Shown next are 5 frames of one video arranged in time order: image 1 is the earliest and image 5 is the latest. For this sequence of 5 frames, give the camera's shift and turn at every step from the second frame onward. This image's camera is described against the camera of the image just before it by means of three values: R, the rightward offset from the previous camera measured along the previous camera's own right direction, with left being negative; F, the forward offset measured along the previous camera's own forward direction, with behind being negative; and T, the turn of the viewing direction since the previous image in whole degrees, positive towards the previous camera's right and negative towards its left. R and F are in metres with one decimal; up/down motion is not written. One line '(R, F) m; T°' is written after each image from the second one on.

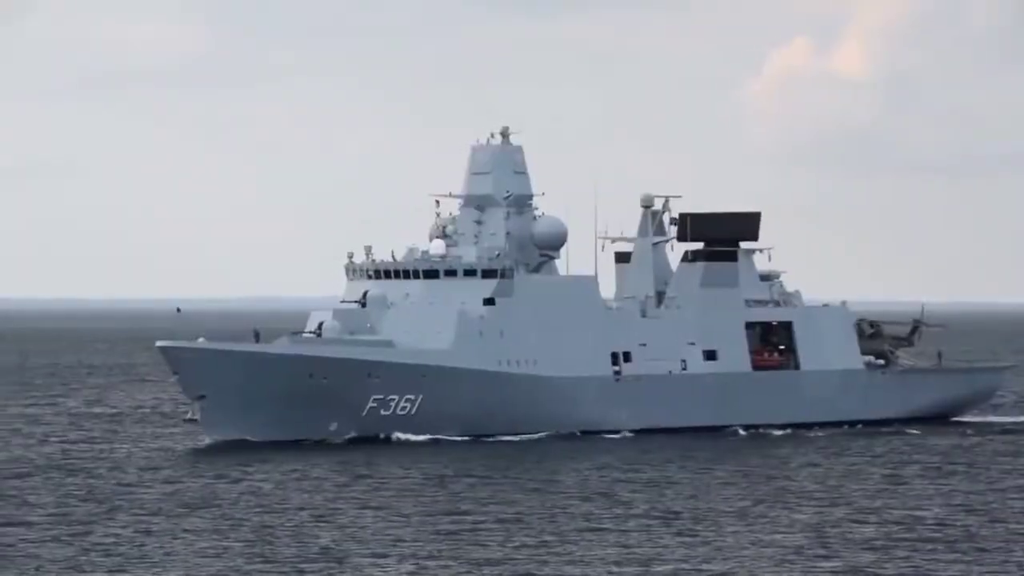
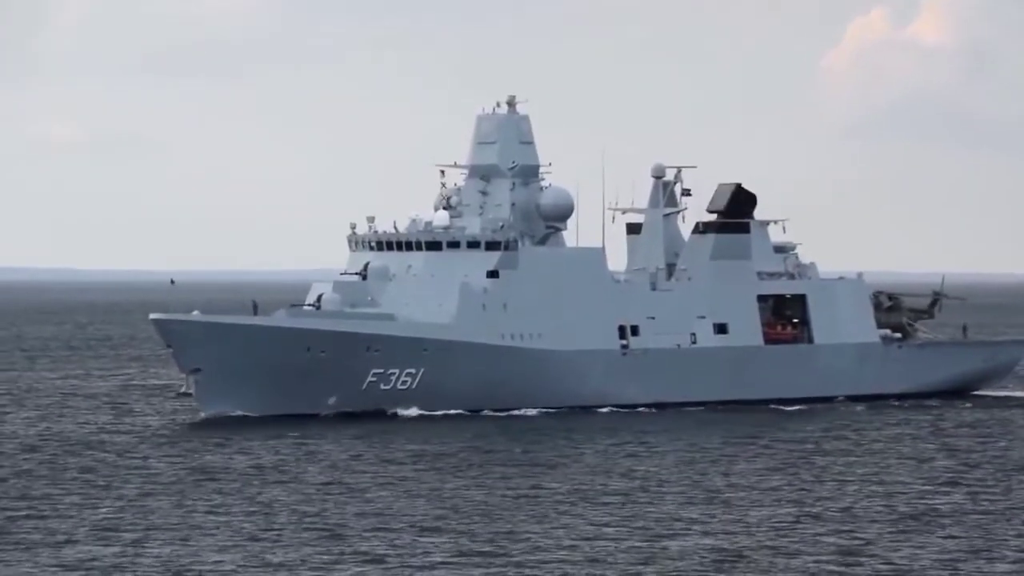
(+0.1, +1.0) m; 0°
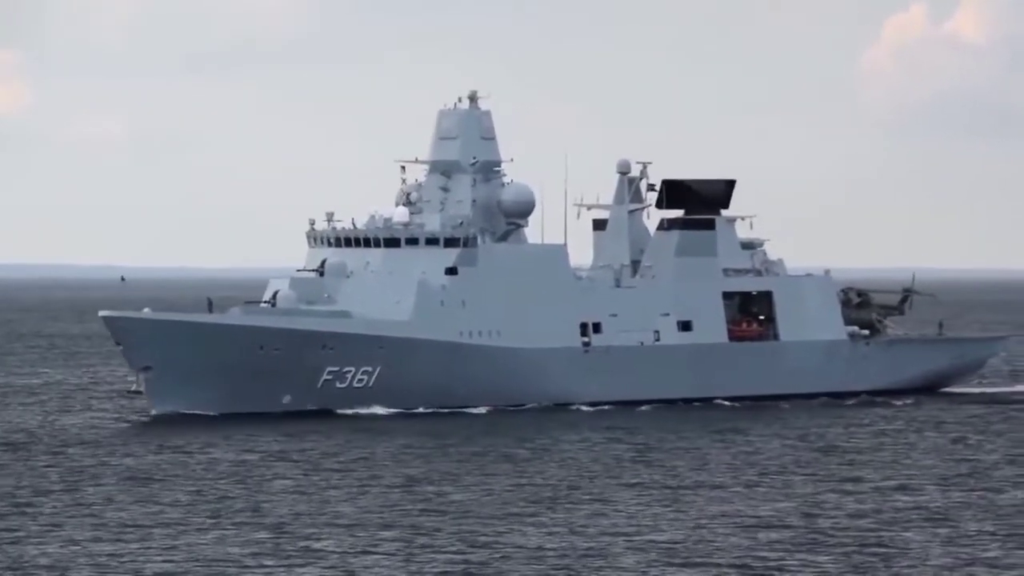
(+0.1, +0.7) m; +1°
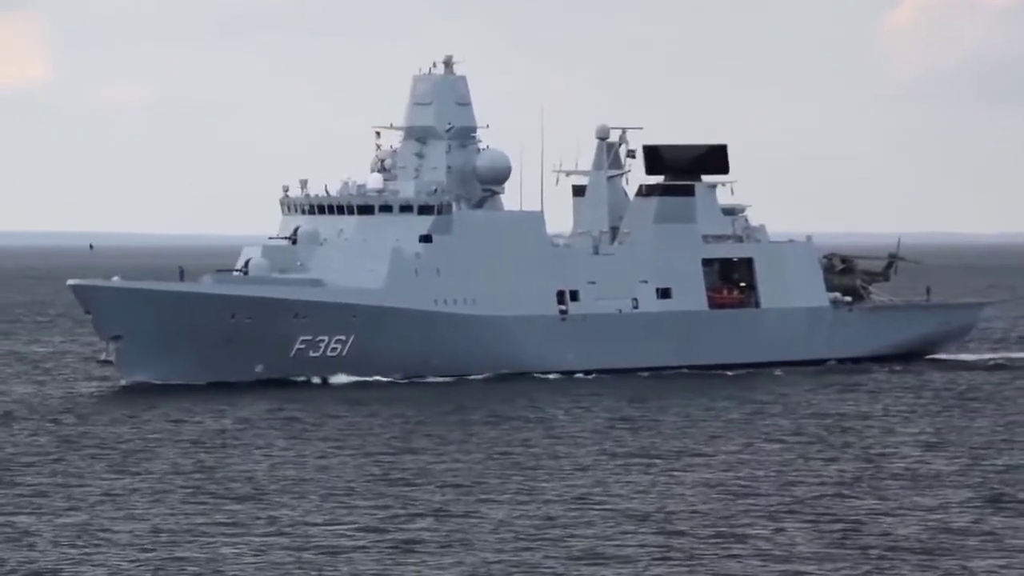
(0.0, +0.5) m; +1°
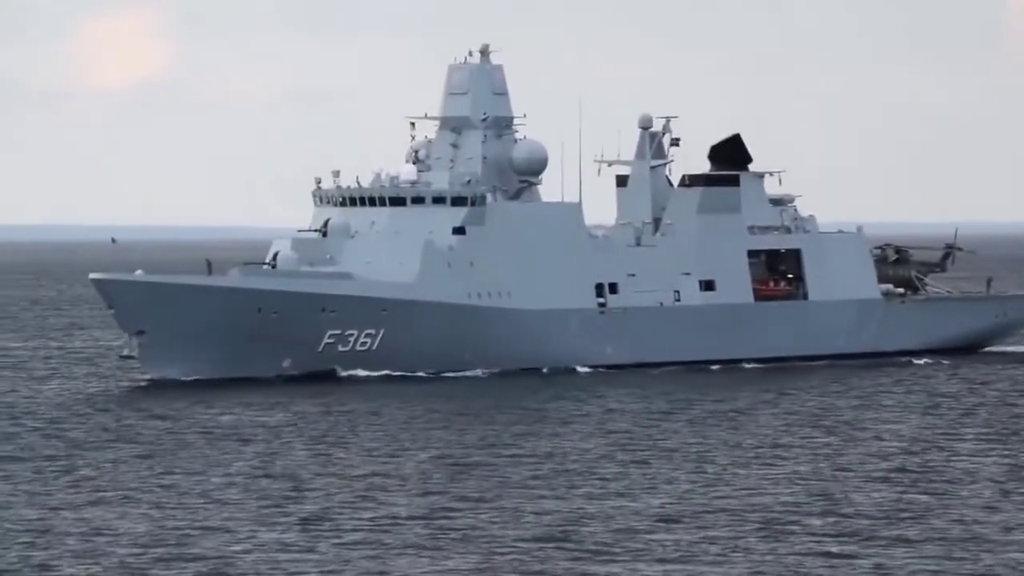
(+0.1, +1.2) m; -1°
